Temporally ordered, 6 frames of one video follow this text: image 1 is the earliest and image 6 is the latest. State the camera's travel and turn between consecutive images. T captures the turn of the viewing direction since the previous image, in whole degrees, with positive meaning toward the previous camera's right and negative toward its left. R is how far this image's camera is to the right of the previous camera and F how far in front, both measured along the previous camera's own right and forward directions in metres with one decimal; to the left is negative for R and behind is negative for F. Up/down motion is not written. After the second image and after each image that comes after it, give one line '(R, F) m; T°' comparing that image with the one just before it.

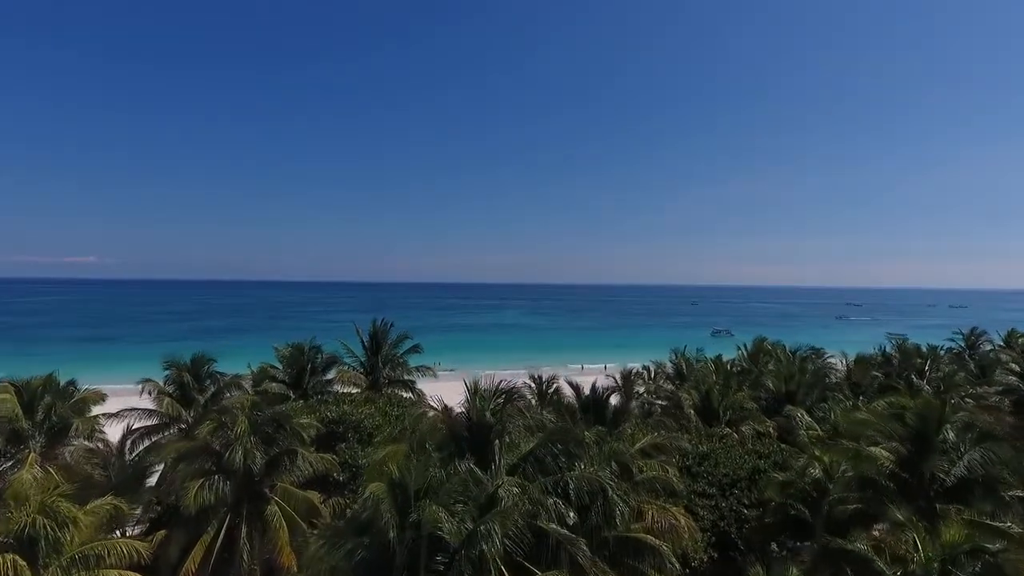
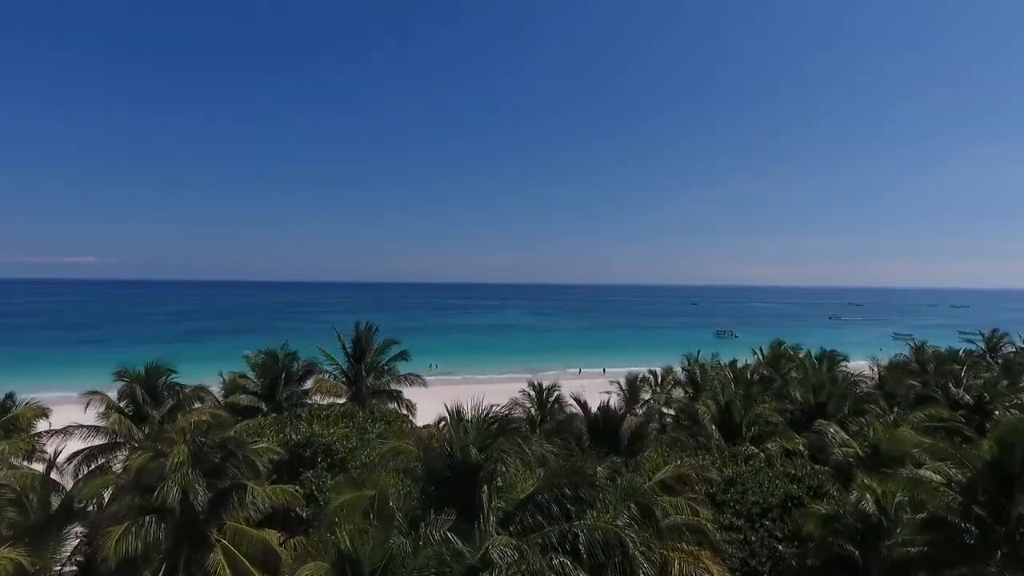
(0.0, +1.8) m; 0°
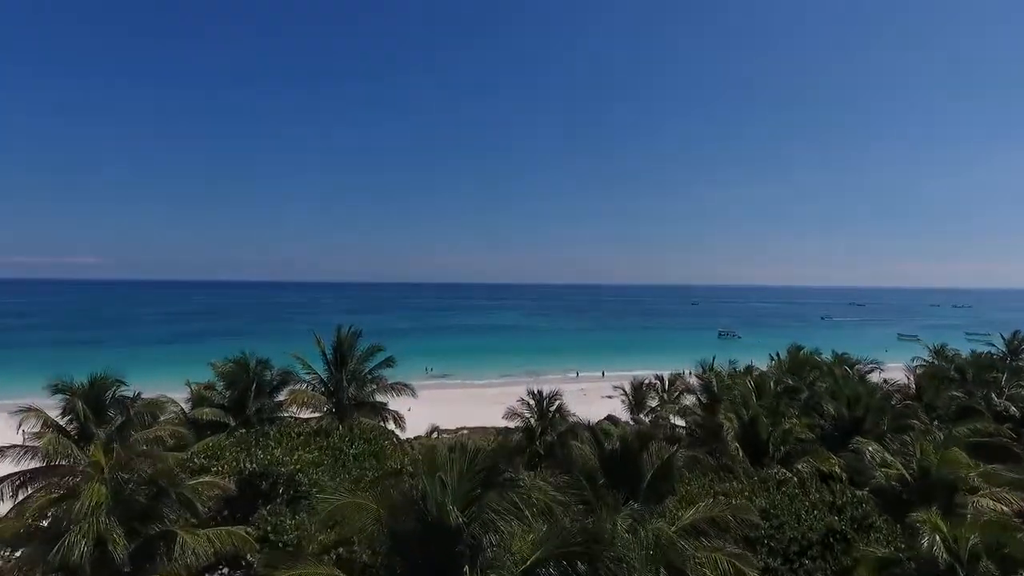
(0.0, +1.7) m; 0°
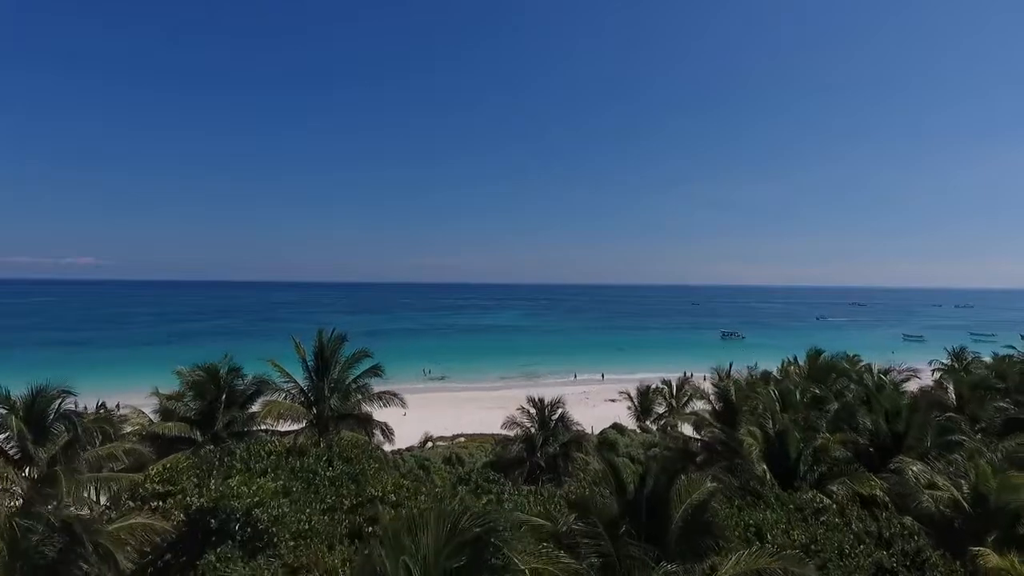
(0.0, +1.5) m; 0°
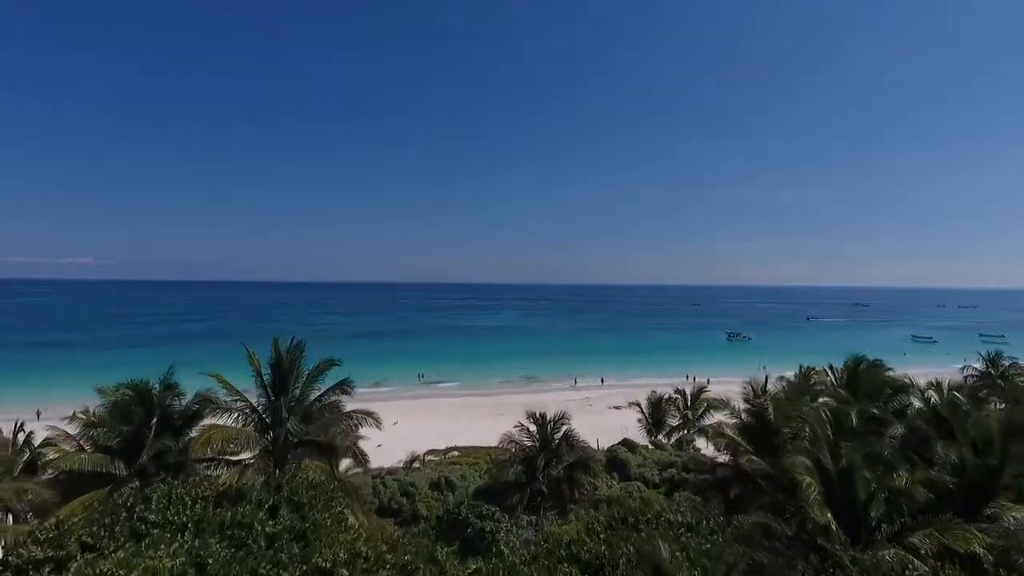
(0.0, +2.5) m; 0°
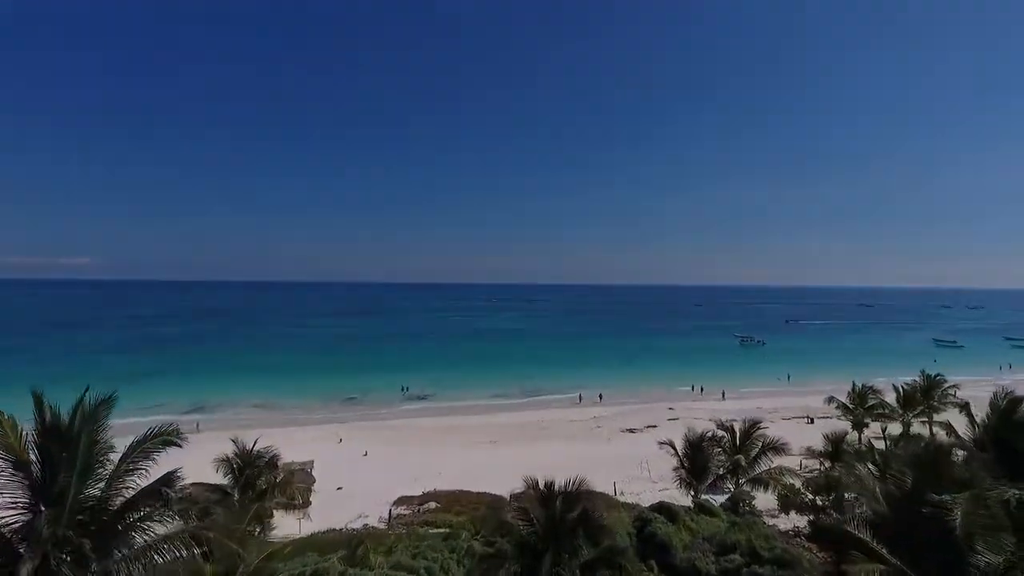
(+0.1, +5.8) m; 0°
